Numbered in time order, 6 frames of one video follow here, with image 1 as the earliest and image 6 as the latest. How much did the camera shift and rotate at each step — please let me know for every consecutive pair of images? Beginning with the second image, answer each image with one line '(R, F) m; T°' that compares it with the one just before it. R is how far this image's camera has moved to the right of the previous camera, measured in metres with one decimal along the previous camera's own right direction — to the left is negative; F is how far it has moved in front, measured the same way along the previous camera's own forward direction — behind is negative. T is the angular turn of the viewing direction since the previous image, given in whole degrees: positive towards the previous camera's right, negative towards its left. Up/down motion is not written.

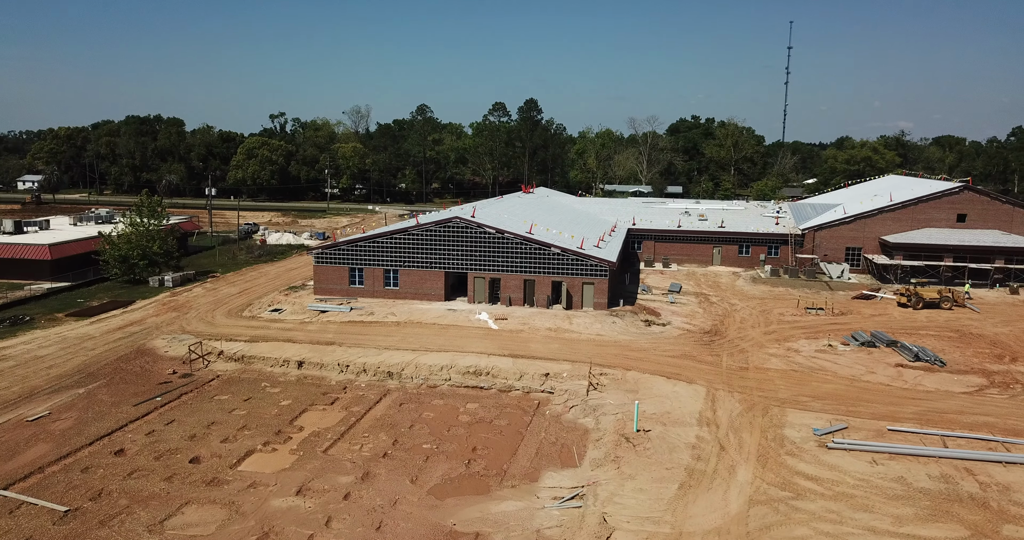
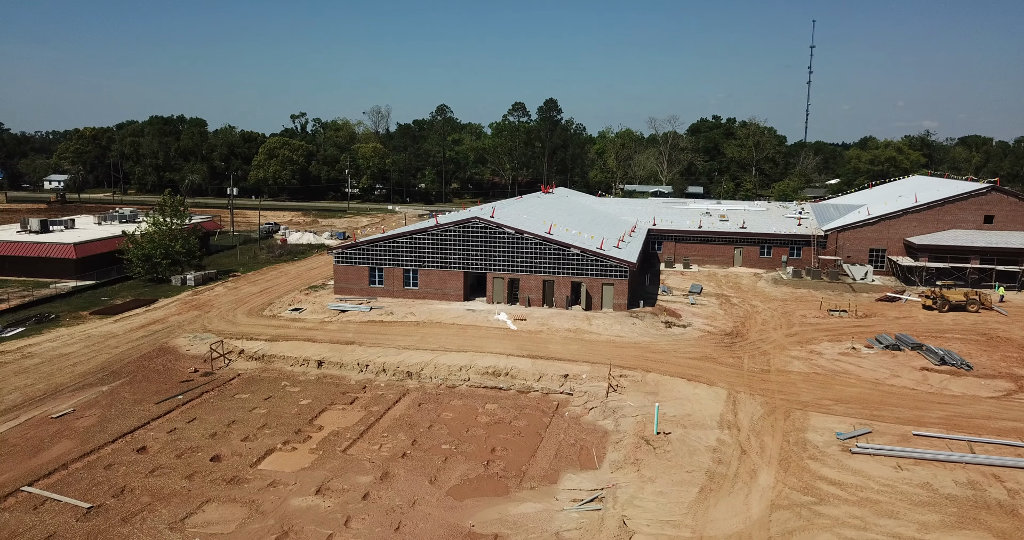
(-0.1, +0.1) m; -2°
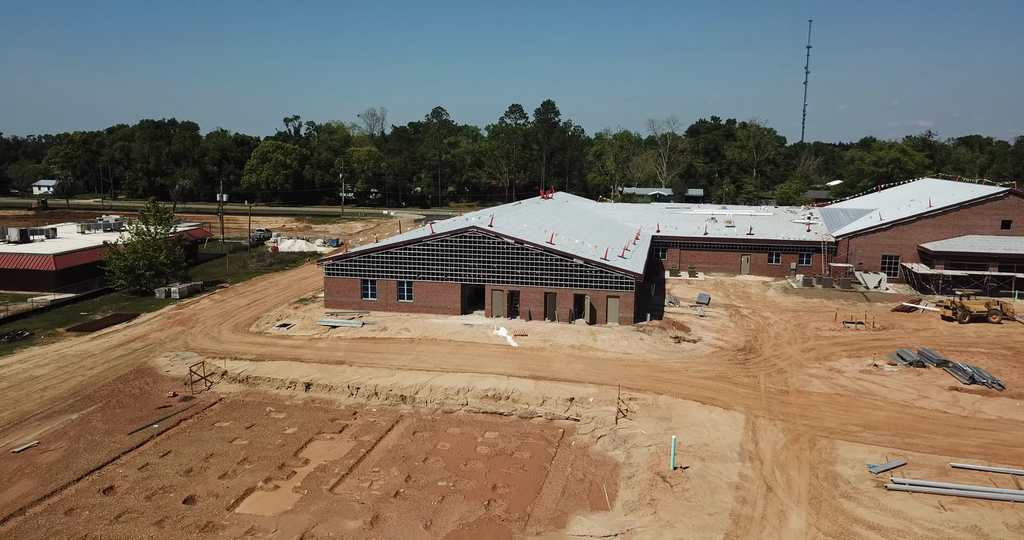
(-0.1, +1.8) m; 0°
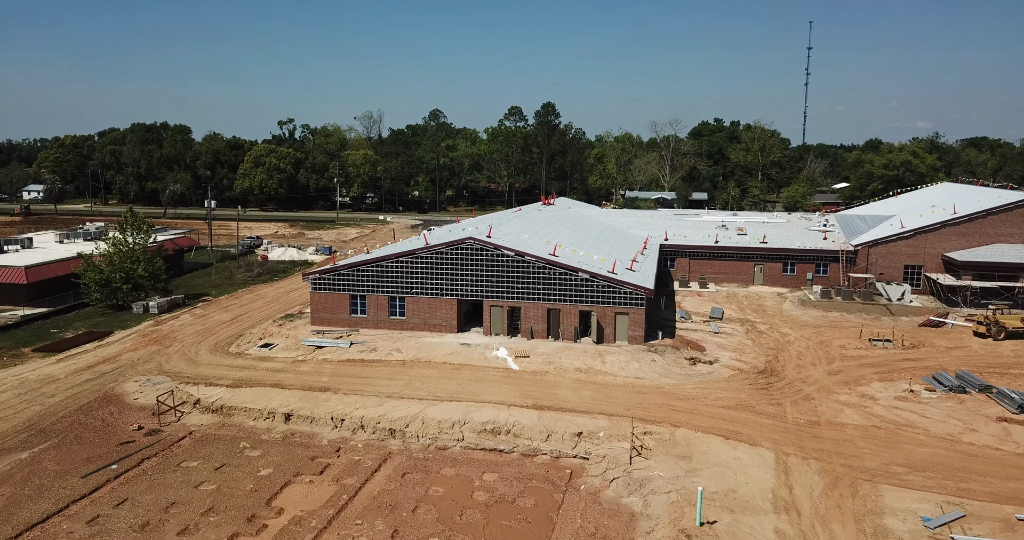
(0.0, +2.5) m; 0°
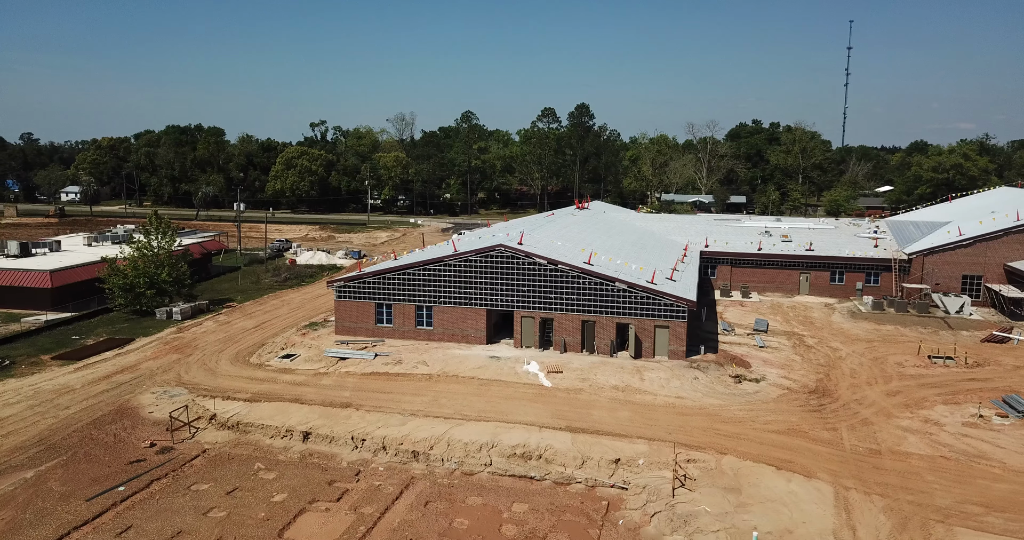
(-0.1, +1.6) m; -3°
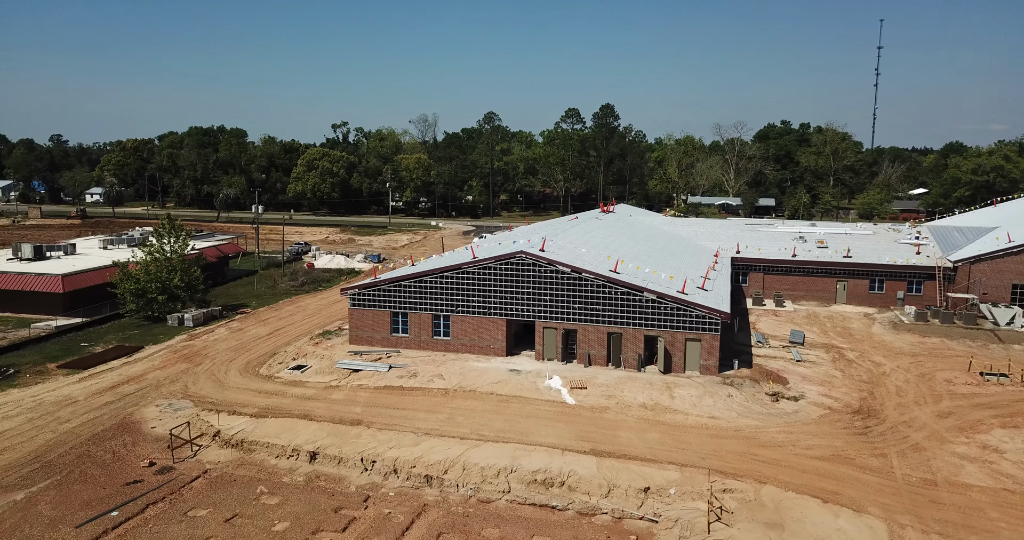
(0.0, +1.6) m; -2°
